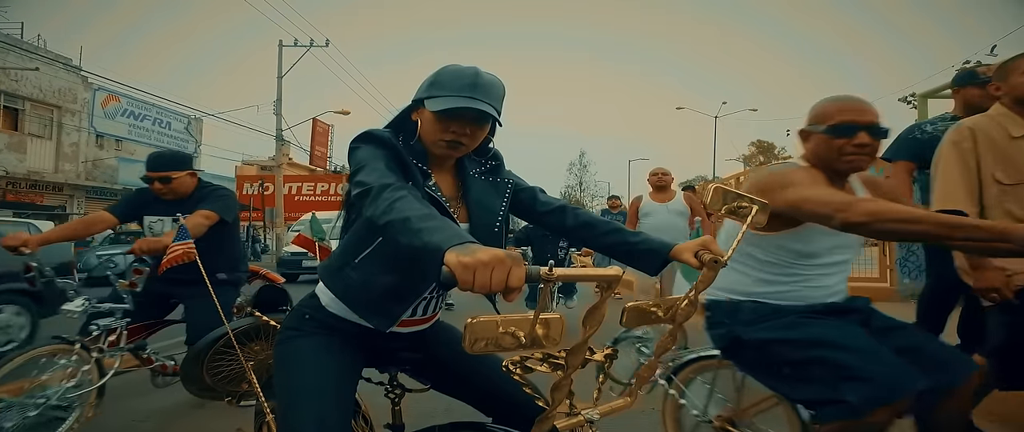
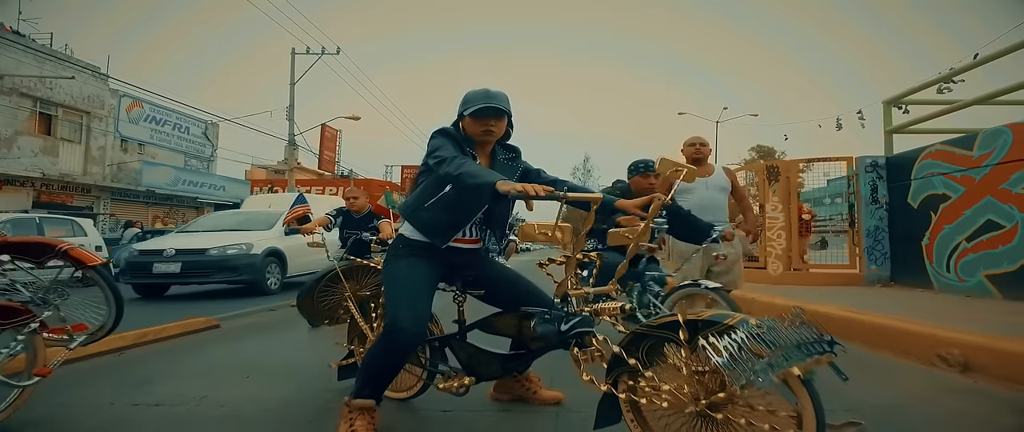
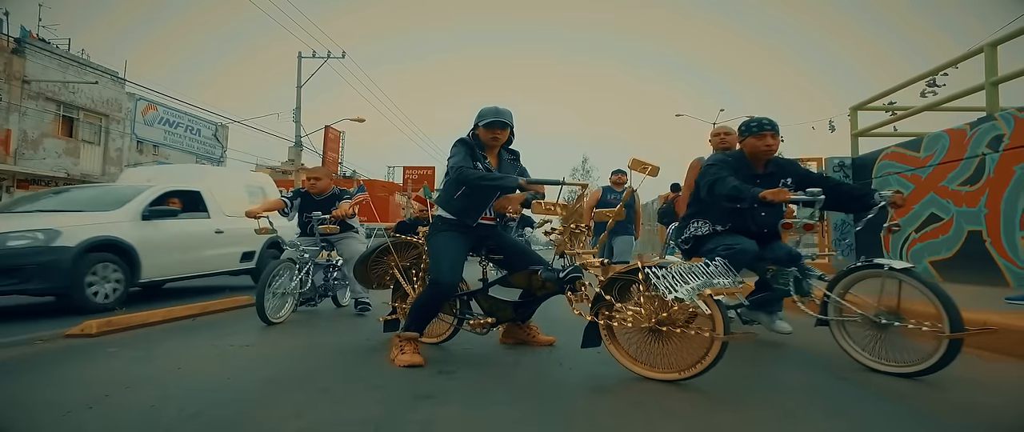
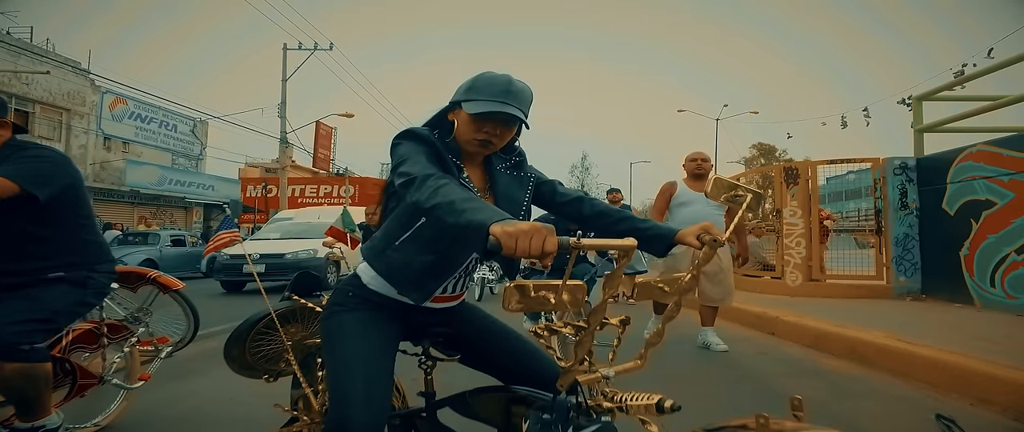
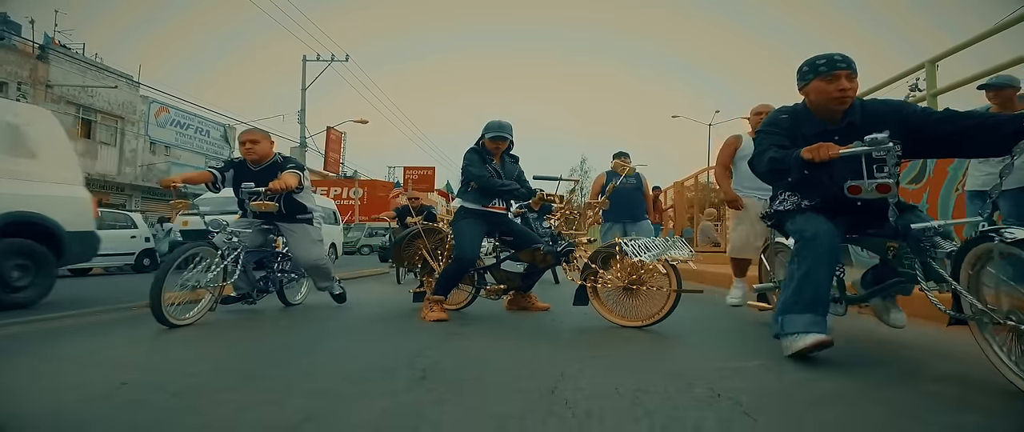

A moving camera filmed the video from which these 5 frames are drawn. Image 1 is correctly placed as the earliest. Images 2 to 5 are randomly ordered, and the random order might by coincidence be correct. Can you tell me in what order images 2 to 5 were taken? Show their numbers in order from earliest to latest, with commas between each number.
4, 2, 3, 5
